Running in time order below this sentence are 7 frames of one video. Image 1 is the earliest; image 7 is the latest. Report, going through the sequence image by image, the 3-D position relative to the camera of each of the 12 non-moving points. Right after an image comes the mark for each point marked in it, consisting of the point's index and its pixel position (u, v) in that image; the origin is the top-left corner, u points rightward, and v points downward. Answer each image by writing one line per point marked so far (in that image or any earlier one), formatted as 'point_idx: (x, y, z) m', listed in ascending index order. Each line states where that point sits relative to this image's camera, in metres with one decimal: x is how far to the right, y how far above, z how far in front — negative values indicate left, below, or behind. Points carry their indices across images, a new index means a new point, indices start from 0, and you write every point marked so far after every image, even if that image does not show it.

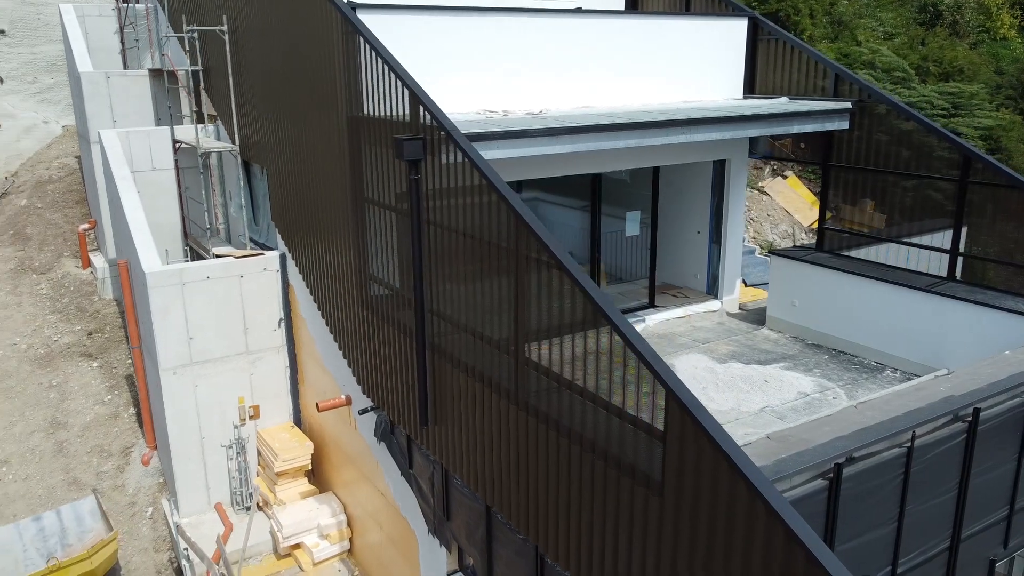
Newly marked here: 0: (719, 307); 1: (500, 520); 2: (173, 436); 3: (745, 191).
0: (+3.0, -0.3, +11.4) m
1: (-0.1, -1.9, +6.6) m
2: (-4.5, -2.0, +10.6) m
3: (+3.3, +1.4, +11.2) m
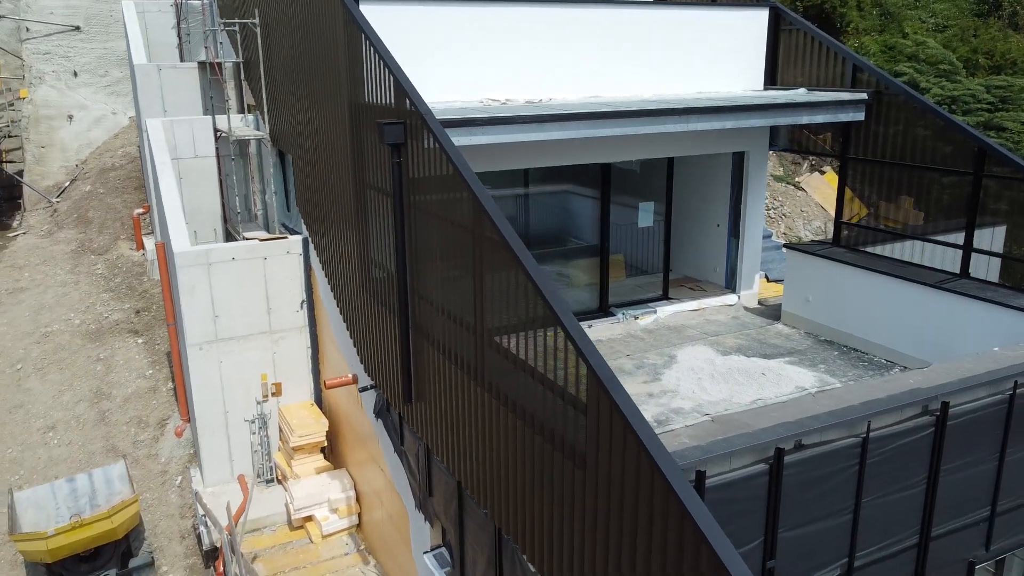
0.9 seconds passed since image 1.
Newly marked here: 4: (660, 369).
0: (+3.2, -0.2, +11.2) m
1: (-0.4, -1.8, +6.8) m
2: (-4.4, -1.7, +11.1) m
3: (+3.5, +1.5, +11.0) m
4: (+1.7, -0.9, +9.1) m
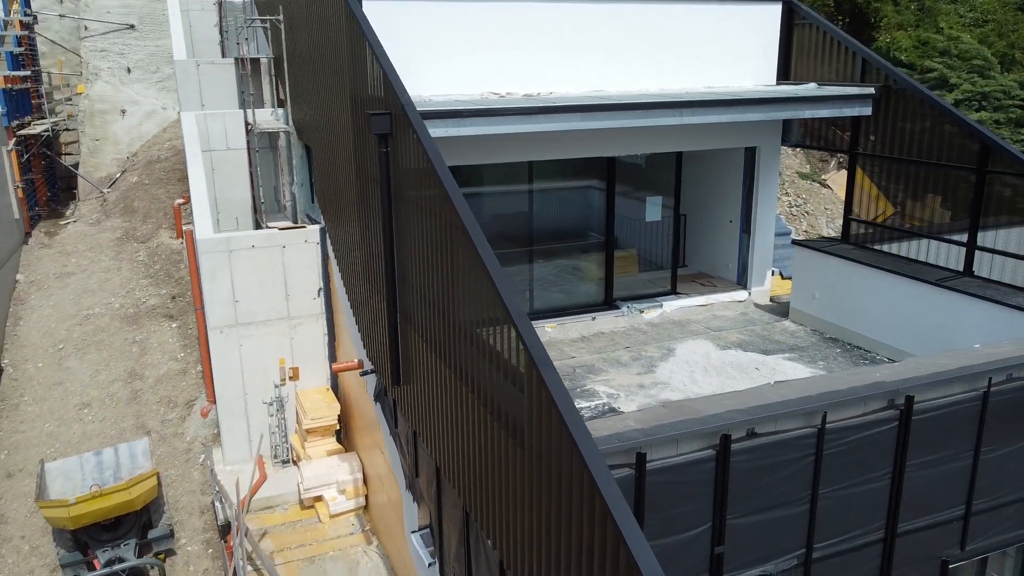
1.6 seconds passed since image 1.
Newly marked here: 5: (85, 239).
0: (+3.3, -0.1, +11.2) m
1: (-0.6, -1.7, +7.0) m
2: (-4.3, -1.5, +11.6) m
3: (+3.7, +1.5, +10.9) m
4: (+1.6, -0.8, +9.1) m
5: (-9.5, +1.1, +17.7) m
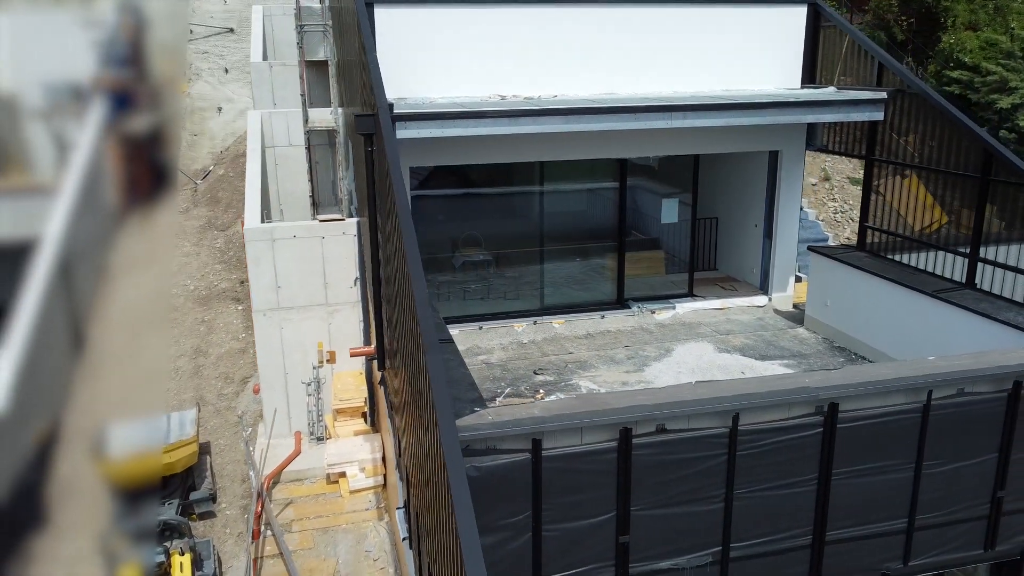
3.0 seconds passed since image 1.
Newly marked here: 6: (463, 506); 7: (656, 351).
0: (+3.5, -0.2, +11.1) m
1: (-0.9, -1.6, +7.4) m
2: (-3.9, -1.3, +12.5) m
3: (+3.9, +1.4, +10.8) m
4: (+1.6, -0.9, +9.2) m
5: (-8.2, +1.5, +19.2) m
6: (-0.3, -1.1, +4.0) m
7: (+1.7, -0.8, +9.6) m
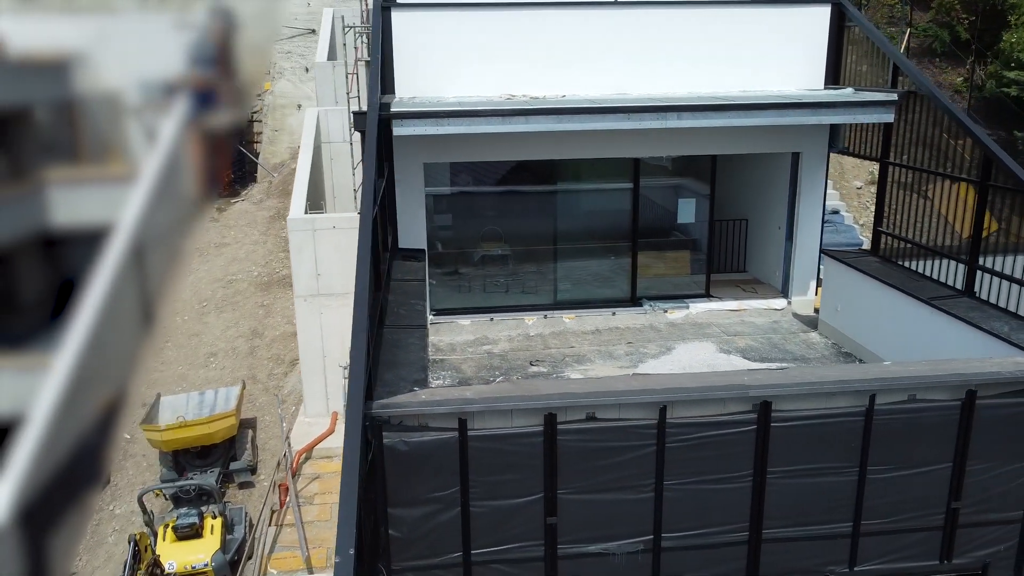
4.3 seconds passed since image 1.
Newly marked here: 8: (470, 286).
0: (+3.8, -0.2, +10.9) m
1: (-1.2, -1.5, +7.9) m
2: (-3.5, -1.1, +13.3) m
3: (+4.2, +1.3, +10.6) m
4: (+1.6, -0.8, +9.4) m
5: (-6.8, +1.9, +20.5) m
6: (-0.9, -1.0, +4.4) m
7: (+1.8, -0.7, +9.7) m
8: (-0.6, 0.0, +11.1) m
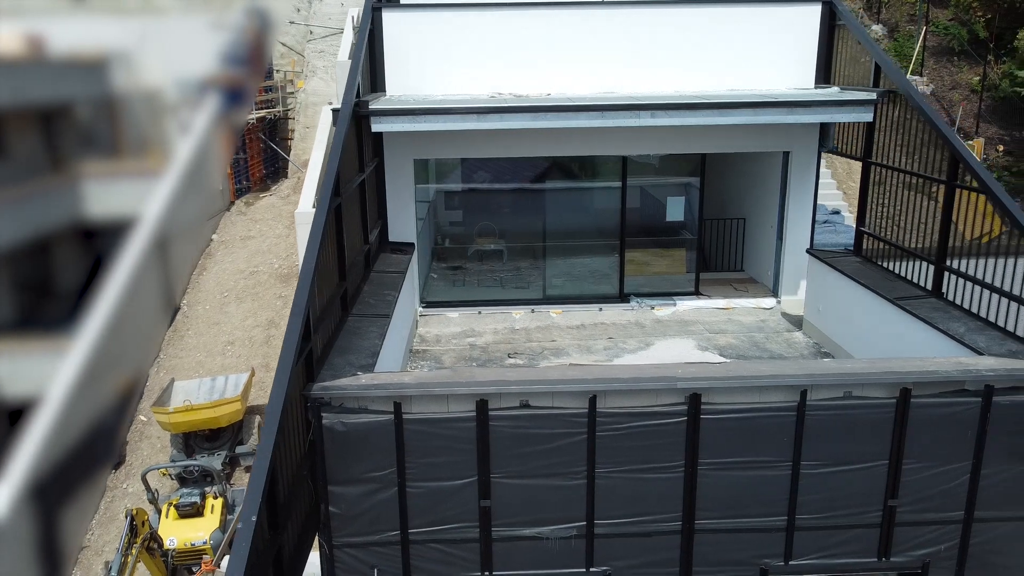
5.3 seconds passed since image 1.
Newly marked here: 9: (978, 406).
0: (+3.6, -0.2, +10.9) m
1: (-1.5, -1.4, +8.2) m
2: (-3.5, -0.9, +13.8) m
3: (+4.0, +1.4, +10.5) m
4: (+1.3, -0.8, +9.5) m
5: (-6.3, +2.1, +21.1) m
6: (-1.5, -0.9, +4.7) m
7: (+1.5, -0.7, +9.8) m
8: (-0.7, +0.1, +11.3) m
9: (+3.5, -0.9, +6.0) m
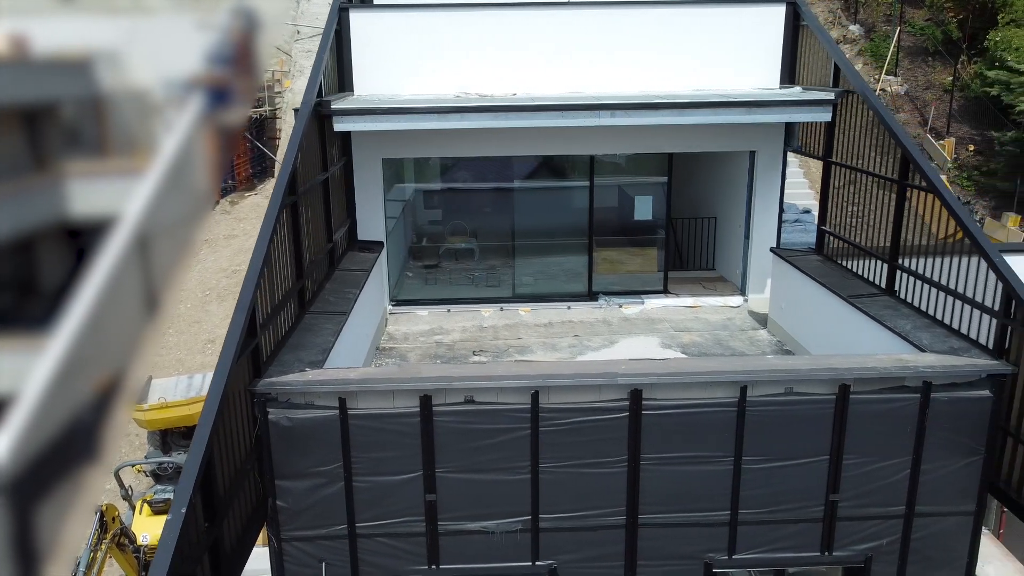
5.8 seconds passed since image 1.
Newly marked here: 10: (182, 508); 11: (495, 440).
0: (+3.2, -0.2, +11.0) m
1: (-2.0, -1.3, +8.3) m
2: (-3.9, -0.9, +13.8) m
3: (+3.6, +1.4, +10.6) m
4: (+0.9, -0.8, +9.6) m
5: (-6.7, +2.1, +21.2) m
6: (-1.9, -0.9, +4.8) m
7: (+1.1, -0.7, +9.9) m
8: (-1.1, +0.1, +11.4) m
9: (+3.1, -0.9, +6.1) m
10: (-1.9, -1.3, +4.5) m
11: (-0.1, -1.2, +6.0) m
